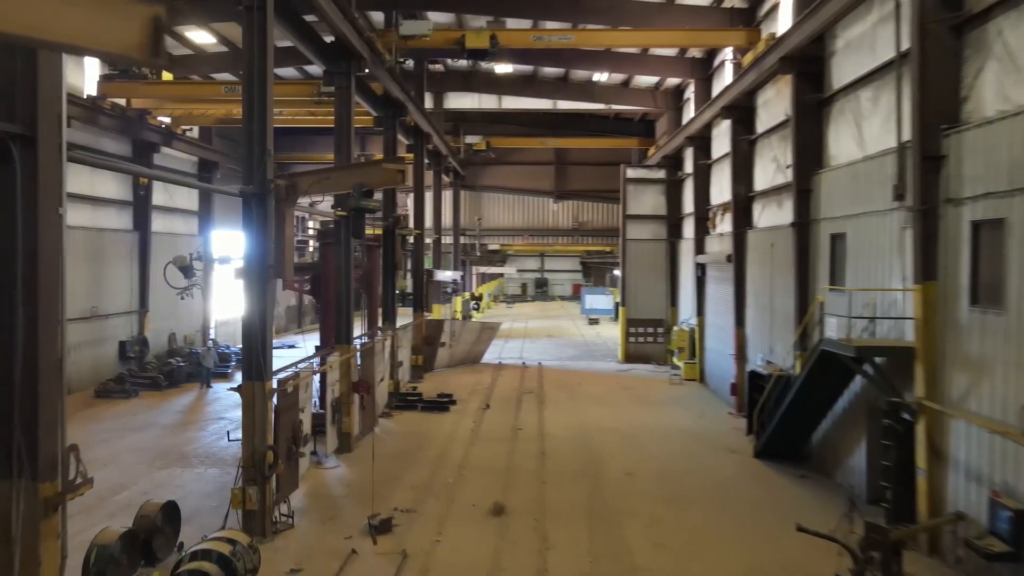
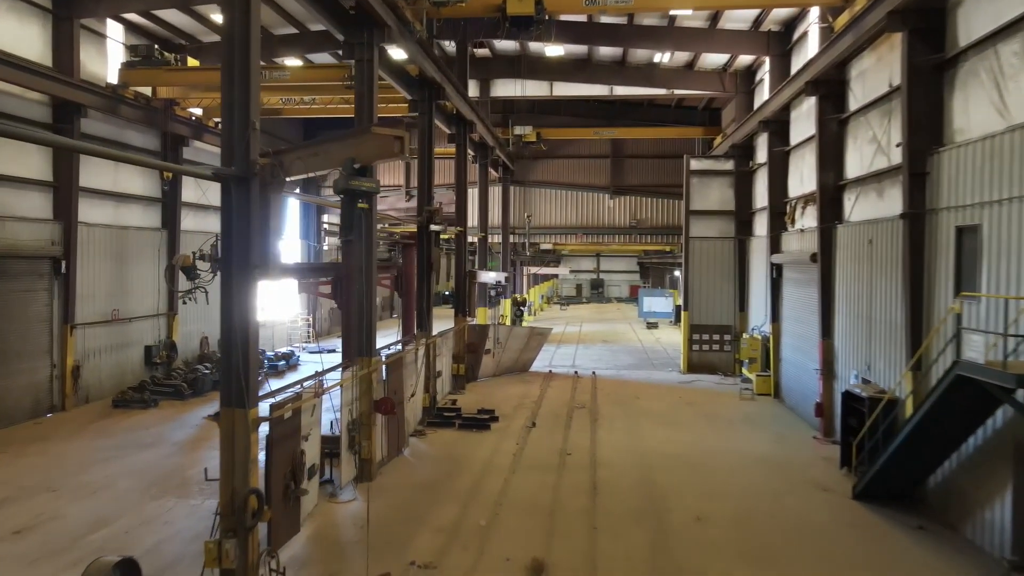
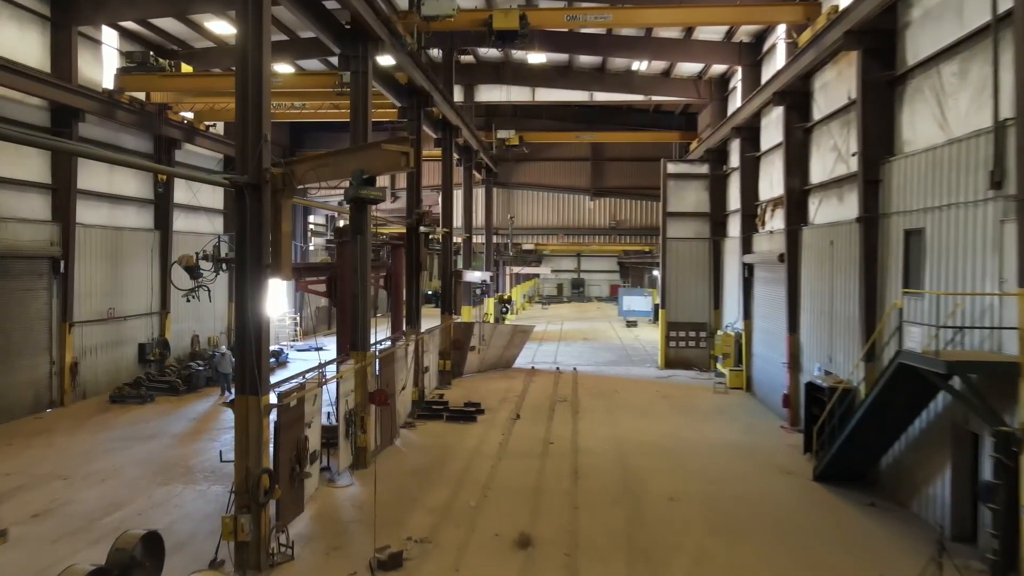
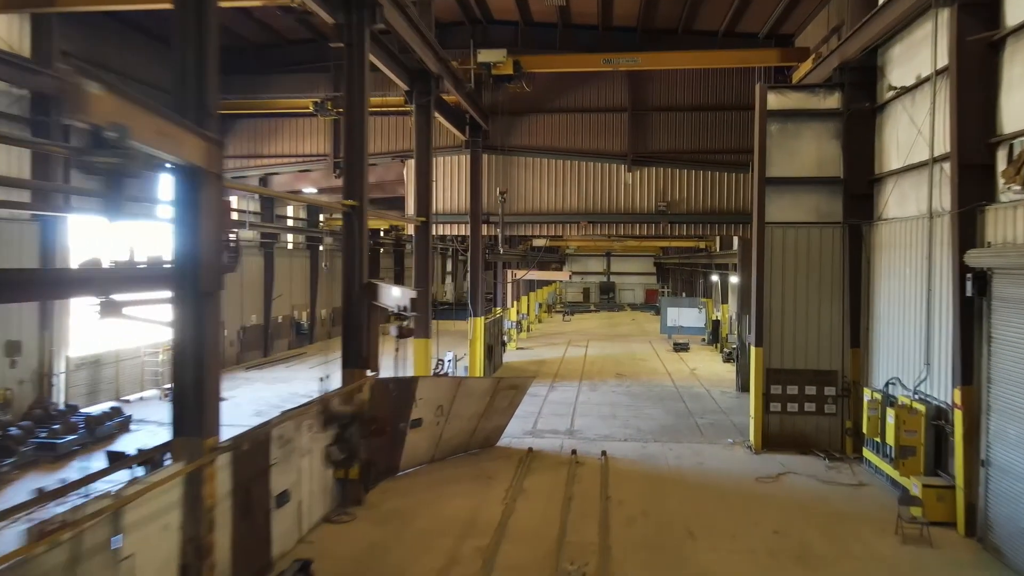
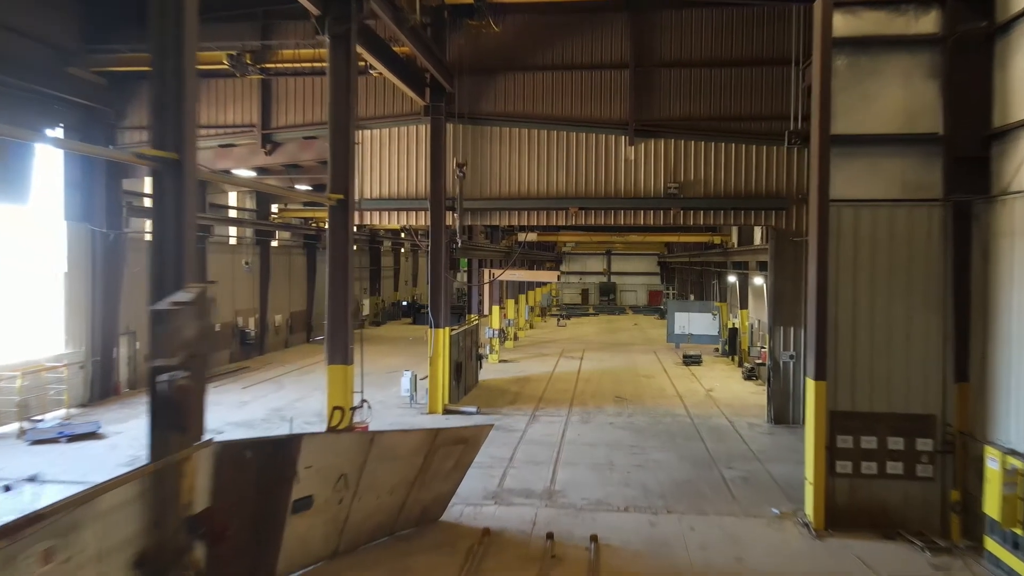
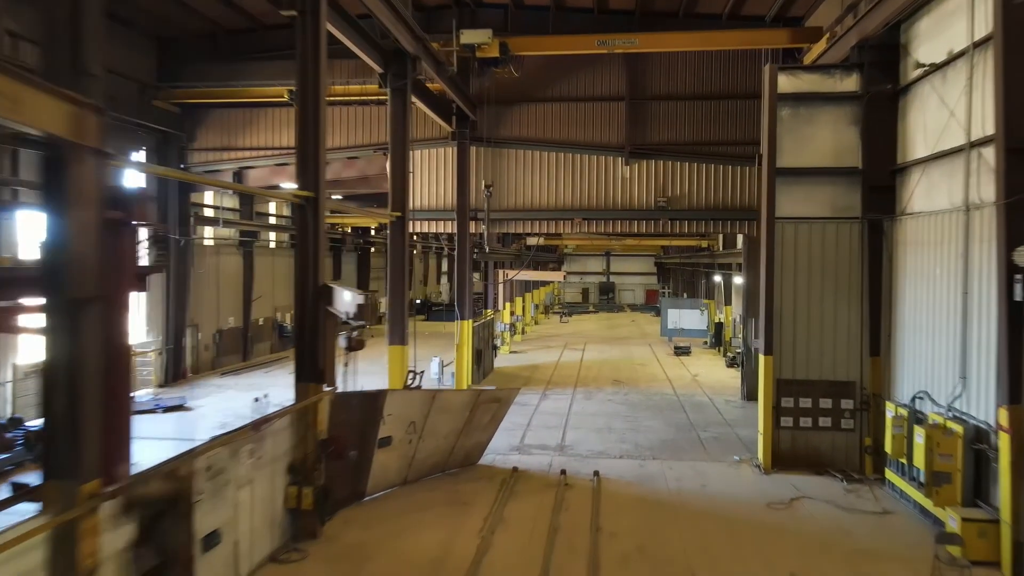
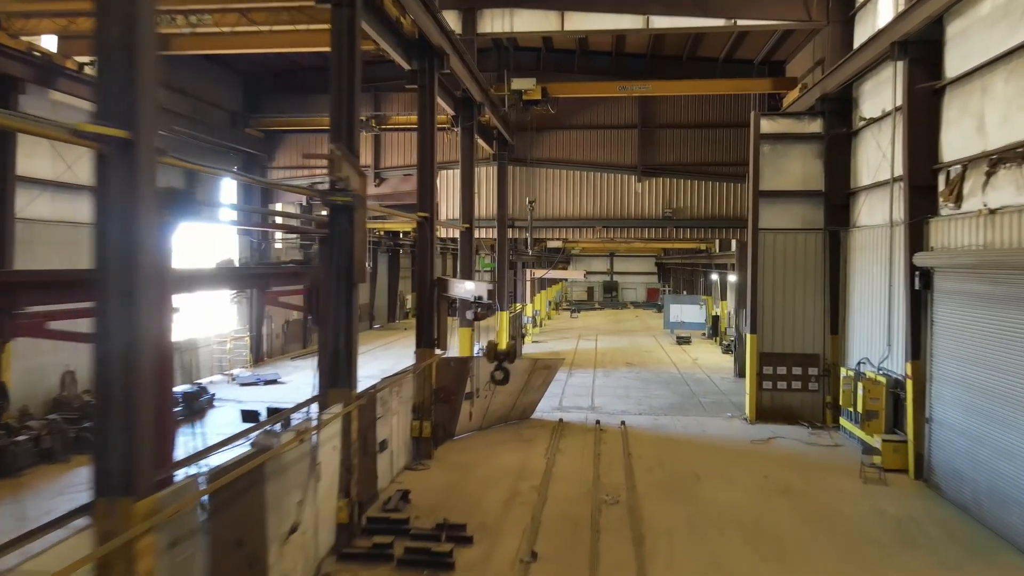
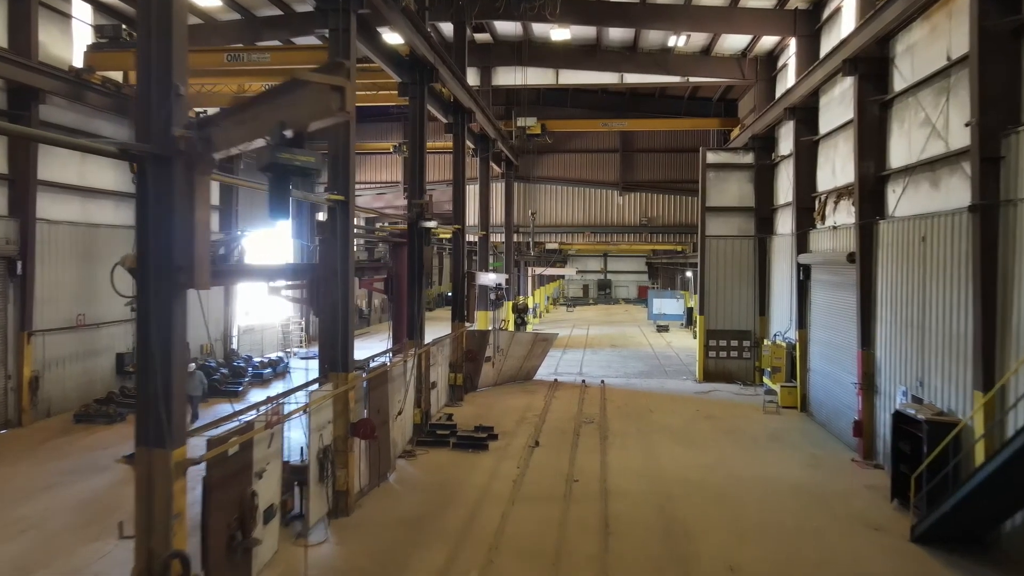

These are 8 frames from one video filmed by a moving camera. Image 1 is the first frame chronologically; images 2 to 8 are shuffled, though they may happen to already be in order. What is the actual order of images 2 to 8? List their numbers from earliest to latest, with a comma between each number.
3, 2, 8, 7, 4, 6, 5
